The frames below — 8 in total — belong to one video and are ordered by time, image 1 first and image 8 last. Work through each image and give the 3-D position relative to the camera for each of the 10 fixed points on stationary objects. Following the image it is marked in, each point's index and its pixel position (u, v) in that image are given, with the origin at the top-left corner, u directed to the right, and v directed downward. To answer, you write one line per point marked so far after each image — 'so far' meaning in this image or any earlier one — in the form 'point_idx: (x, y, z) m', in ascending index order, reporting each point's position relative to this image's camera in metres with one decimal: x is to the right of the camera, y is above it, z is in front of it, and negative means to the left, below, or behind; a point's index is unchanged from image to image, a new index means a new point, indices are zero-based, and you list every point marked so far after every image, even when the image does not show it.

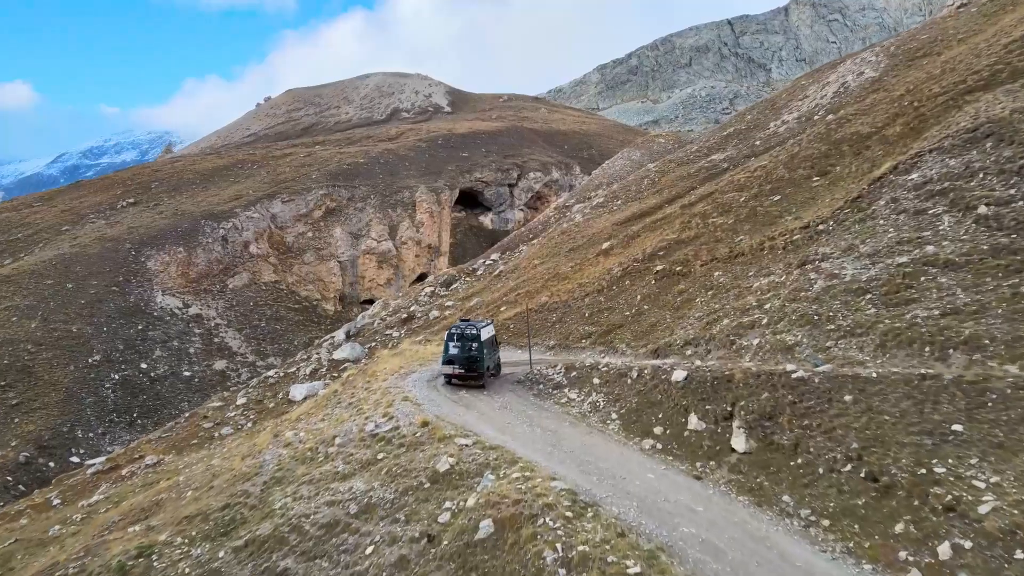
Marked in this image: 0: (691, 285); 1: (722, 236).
0: (+3.9, +0.1, +16.1) m
1: (+5.1, +1.3, +17.9) m
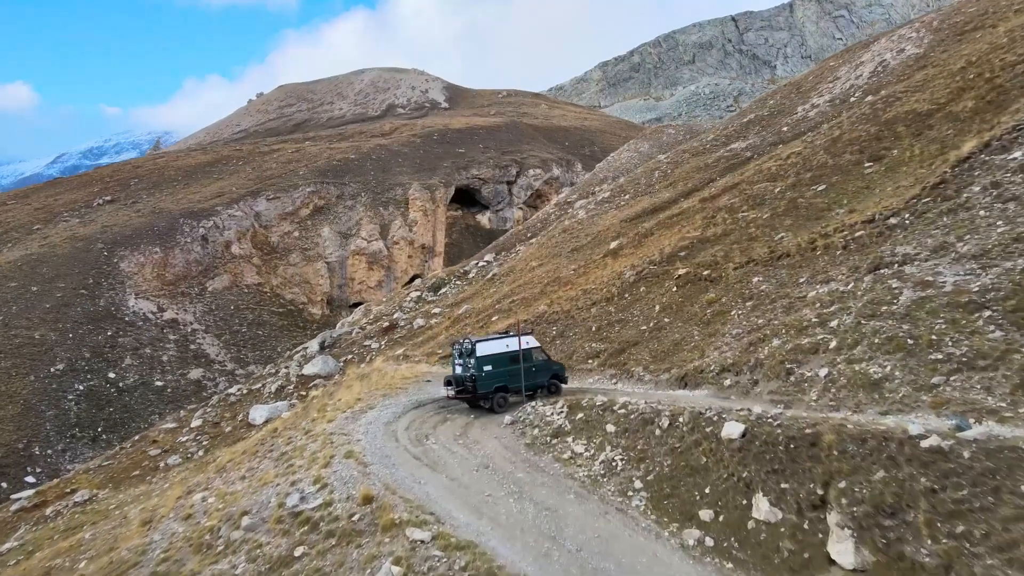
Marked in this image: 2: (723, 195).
0: (+3.8, -0.1, +13.0) m
1: (+4.9, +1.1, +14.8) m
2: (+5.5, +2.4, +19.2) m
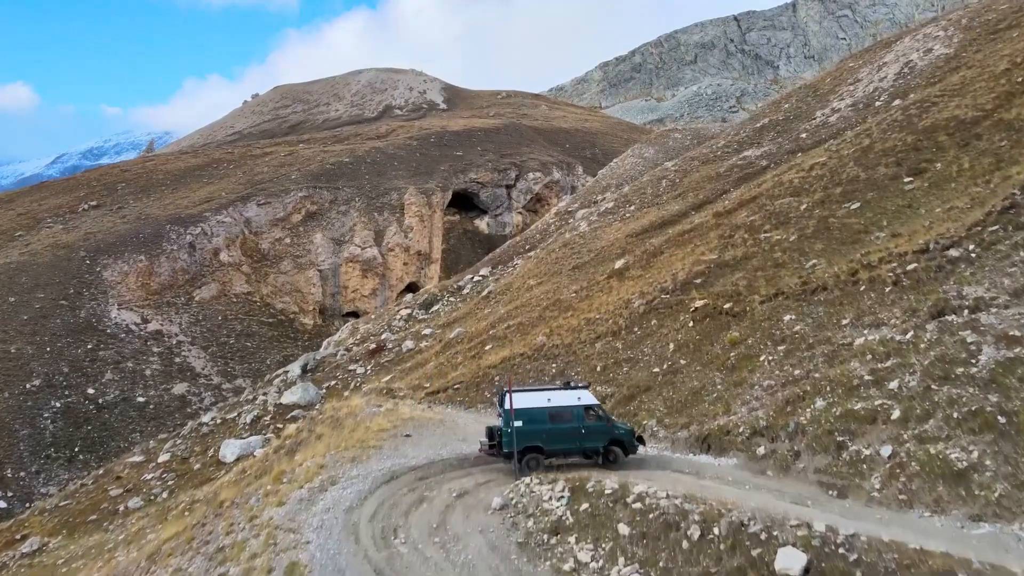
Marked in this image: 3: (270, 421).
0: (+3.6, -0.7, +11.2) m
1: (+4.8, +0.5, +13.0) m
2: (+5.4, +1.8, +17.4) m
3: (-6.4, -3.5, +19.3) m
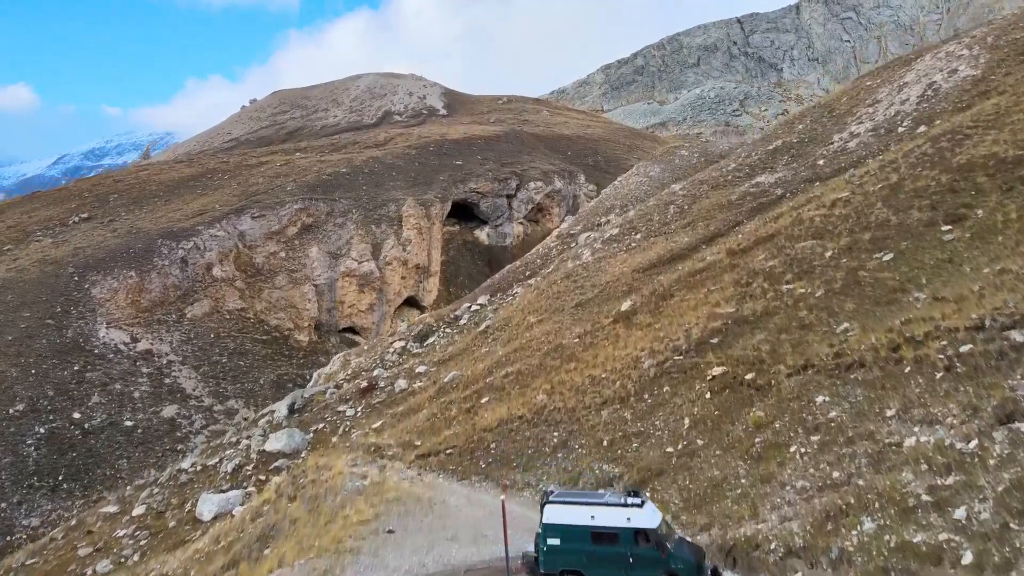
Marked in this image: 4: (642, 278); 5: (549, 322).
0: (+3.6, -1.7, +9.9) m
1: (+4.8, -0.5, +11.7) m
2: (+5.4, +0.8, +16.1) m
3: (-6.4, -4.5, +18.1) m
4: (+3.3, +0.2, +18.8) m
5: (+1.0, -0.9, +19.2) m
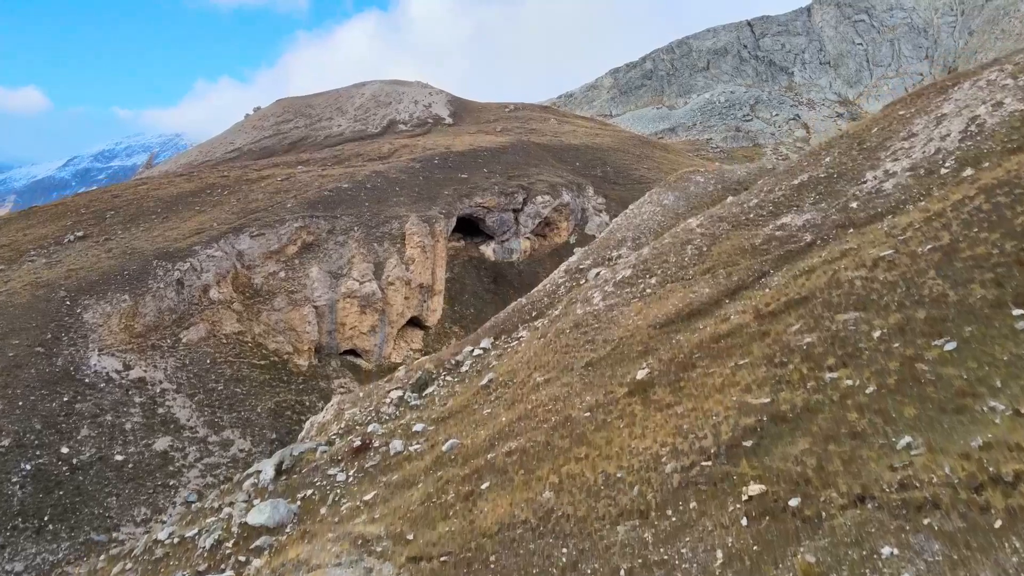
0: (+3.6, -3.1, +8.2) m
1: (+4.8, -1.9, +10.0) m
2: (+5.4, -0.6, +14.4) m
3: (-6.3, -5.9, +16.5) m
4: (+3.4, -1.2, +17.2) m
5: (+1.1, -2.3, +17.6) m
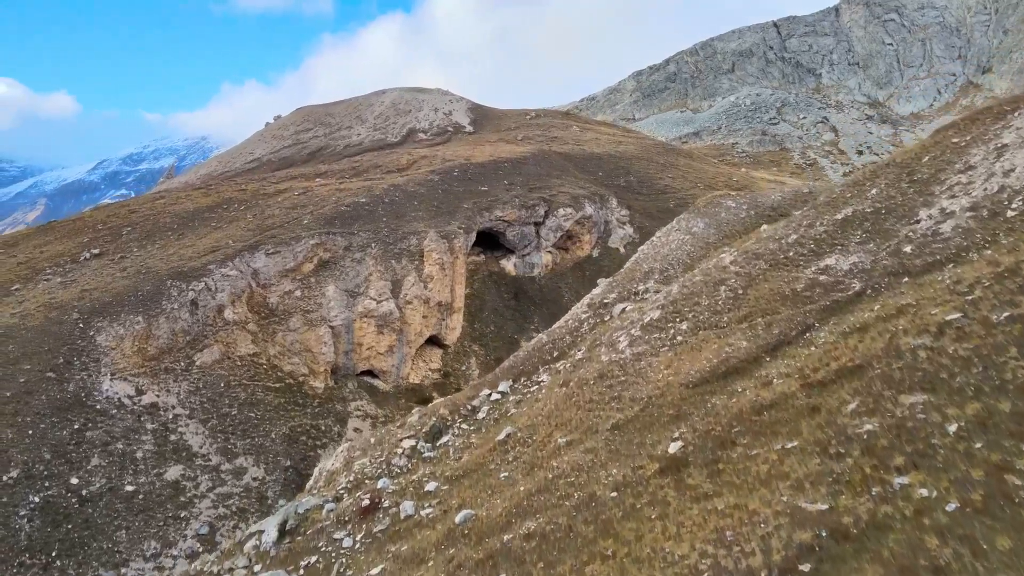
0: (+3.7, -4.3, +6.7) m
1: (+5.0, -3.1, +8.5) m
2: (+5.8, -1.8, +12.8) m
3: (-5.9, -7.1, +15.2) m
4: (+3.8, -2.4, +15.6) m
5: (+1.5, -3.5, +16.1) m
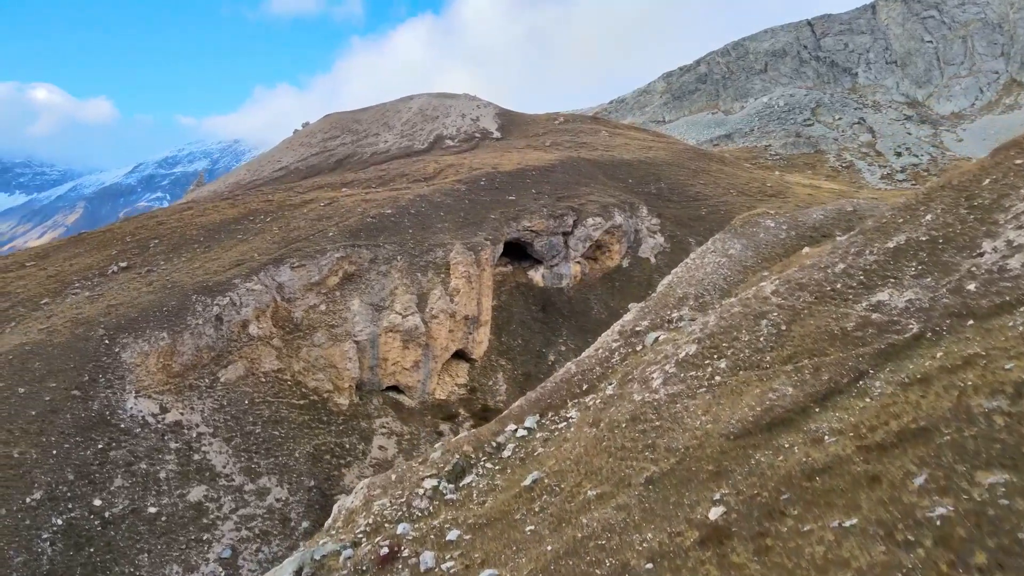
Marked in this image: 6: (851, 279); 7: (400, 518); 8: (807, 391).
0: (+3.9, -5.2, +5.5) m
1: (+5.2, -4.0, +7.2) m
2: (+6.2, -2.7, +11.5) m
3: (-5.4, -8.0, +14.4) m
4: (+4.4, -3.2, +14.4) m
5: (+2.0, -4.4, +14.9) m
6: (+8.7, +0.2, +18.9) m
7: (-2.9, -6.0, +19.1) m
8: (+6.1, -2.1, +15.3) m
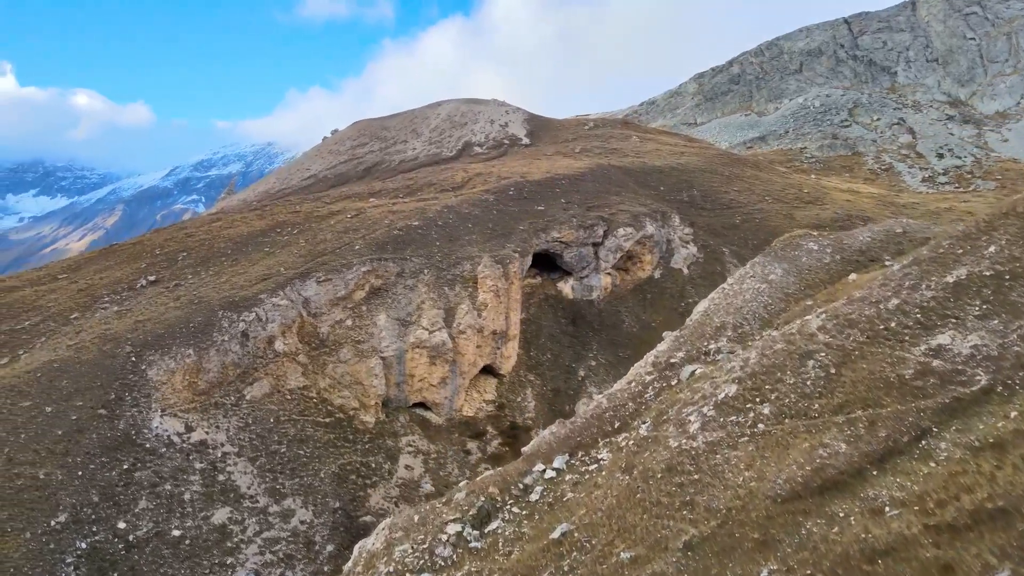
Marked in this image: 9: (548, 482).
0: (+4.0, -6.1, +4.2) m
1: (+5.4, -4.9, +5.9) m
2: (+6.5, -3.6, +10.2) m
3: (-4.9, -9.0, +13.5) m
4: (+4.8, -4.2, +13.1) m
5: (+2.6, -5.3, +13.8) m
6: (+9.4, -0.7, +17.5) m
7: (-2.2, -6.9, +18.1) m
8: (+6.6, -3.0, +14.0) m
9: (+1.0, -5.2, +19.8) m
